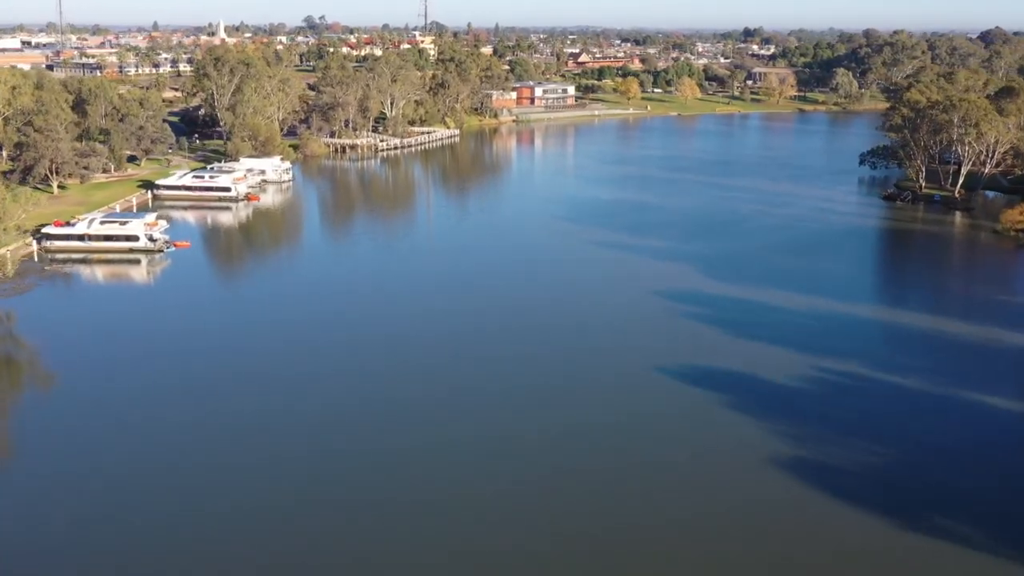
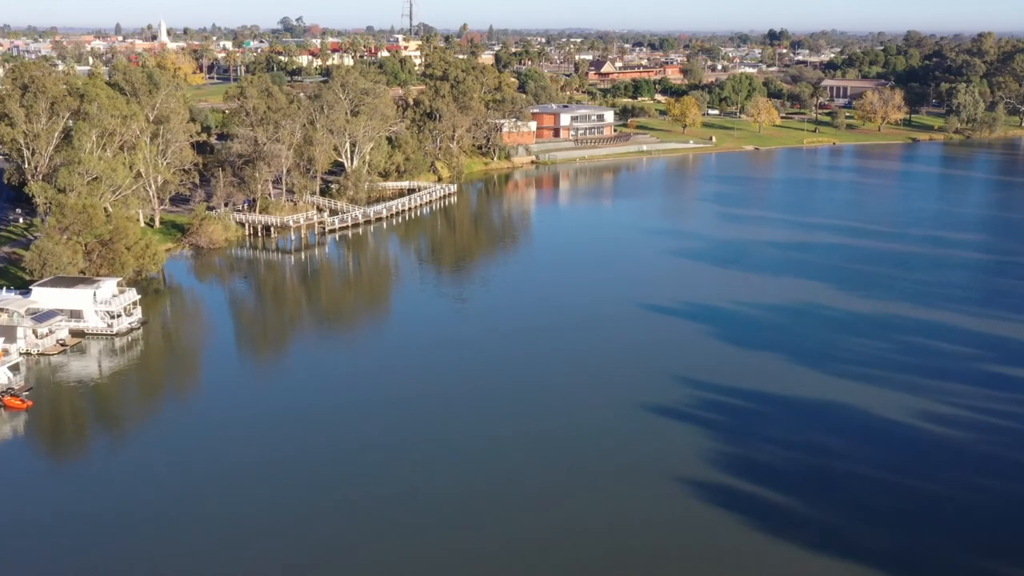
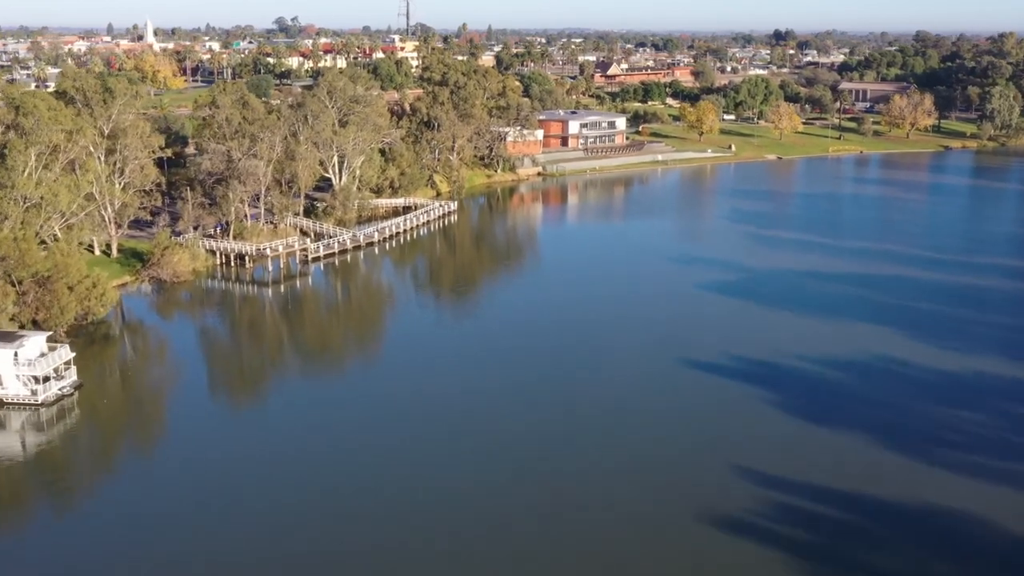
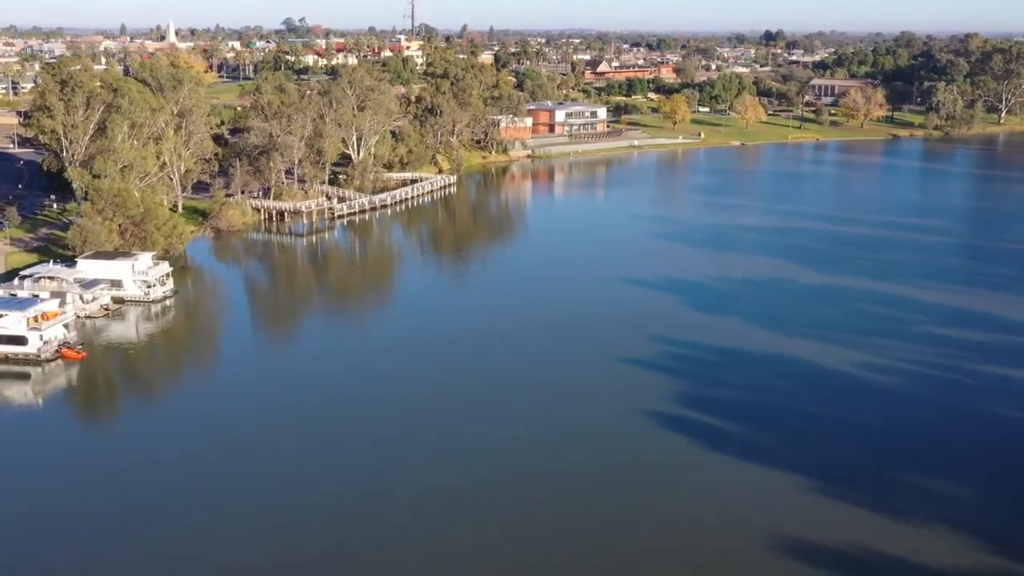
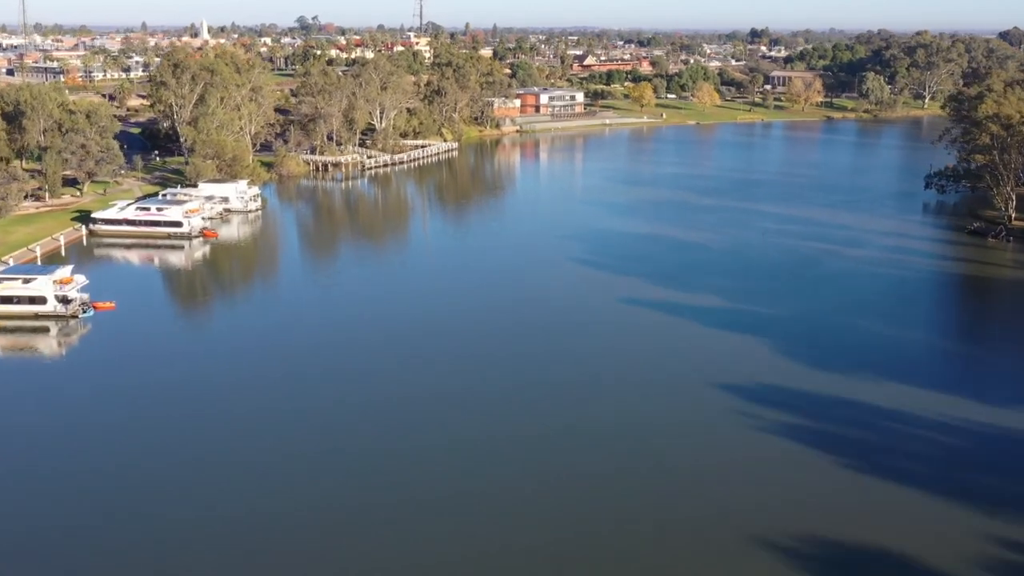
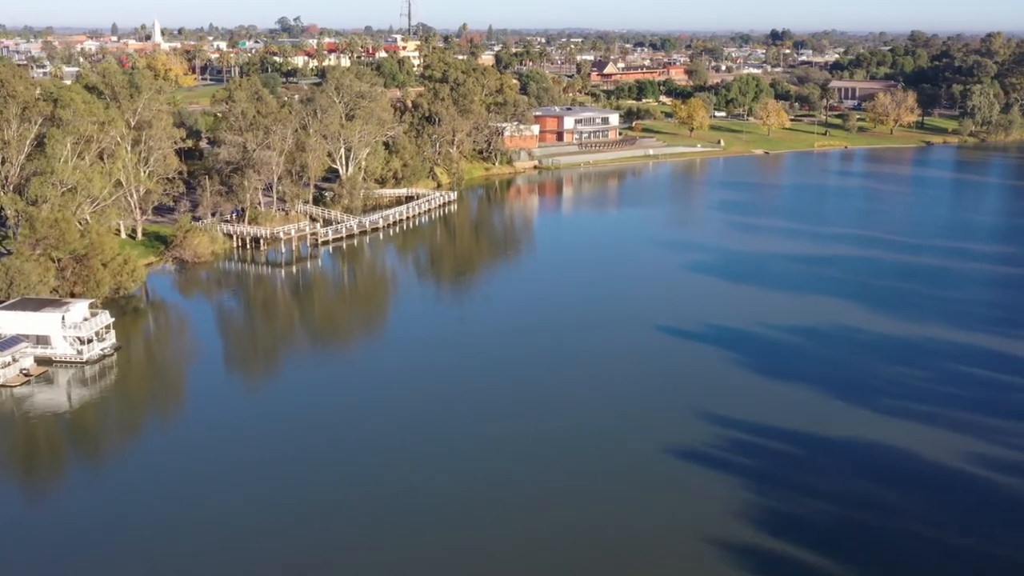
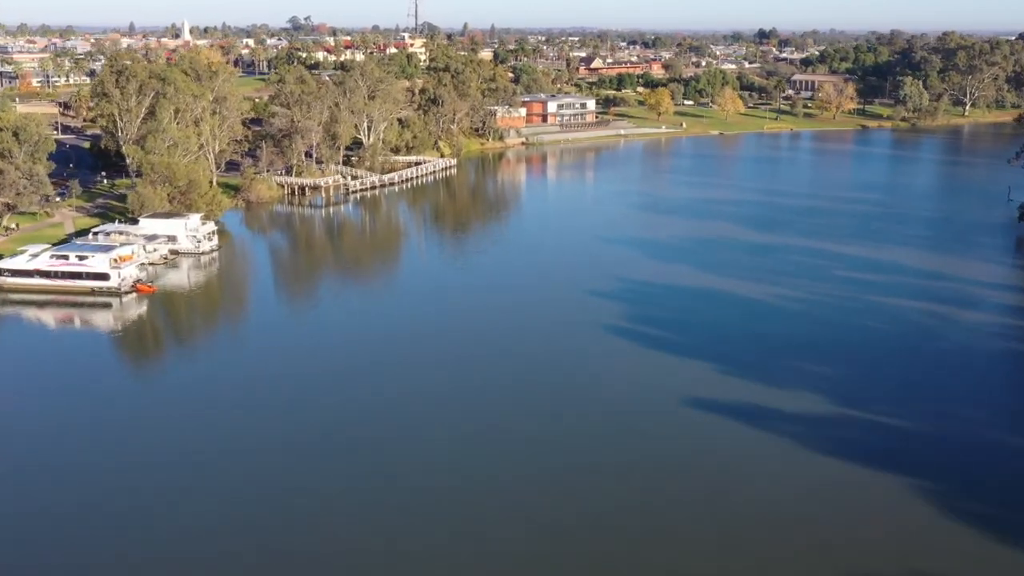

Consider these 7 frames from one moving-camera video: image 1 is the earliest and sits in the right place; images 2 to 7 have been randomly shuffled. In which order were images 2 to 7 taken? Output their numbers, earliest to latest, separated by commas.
5, 7, 4, 2, 6, 3
